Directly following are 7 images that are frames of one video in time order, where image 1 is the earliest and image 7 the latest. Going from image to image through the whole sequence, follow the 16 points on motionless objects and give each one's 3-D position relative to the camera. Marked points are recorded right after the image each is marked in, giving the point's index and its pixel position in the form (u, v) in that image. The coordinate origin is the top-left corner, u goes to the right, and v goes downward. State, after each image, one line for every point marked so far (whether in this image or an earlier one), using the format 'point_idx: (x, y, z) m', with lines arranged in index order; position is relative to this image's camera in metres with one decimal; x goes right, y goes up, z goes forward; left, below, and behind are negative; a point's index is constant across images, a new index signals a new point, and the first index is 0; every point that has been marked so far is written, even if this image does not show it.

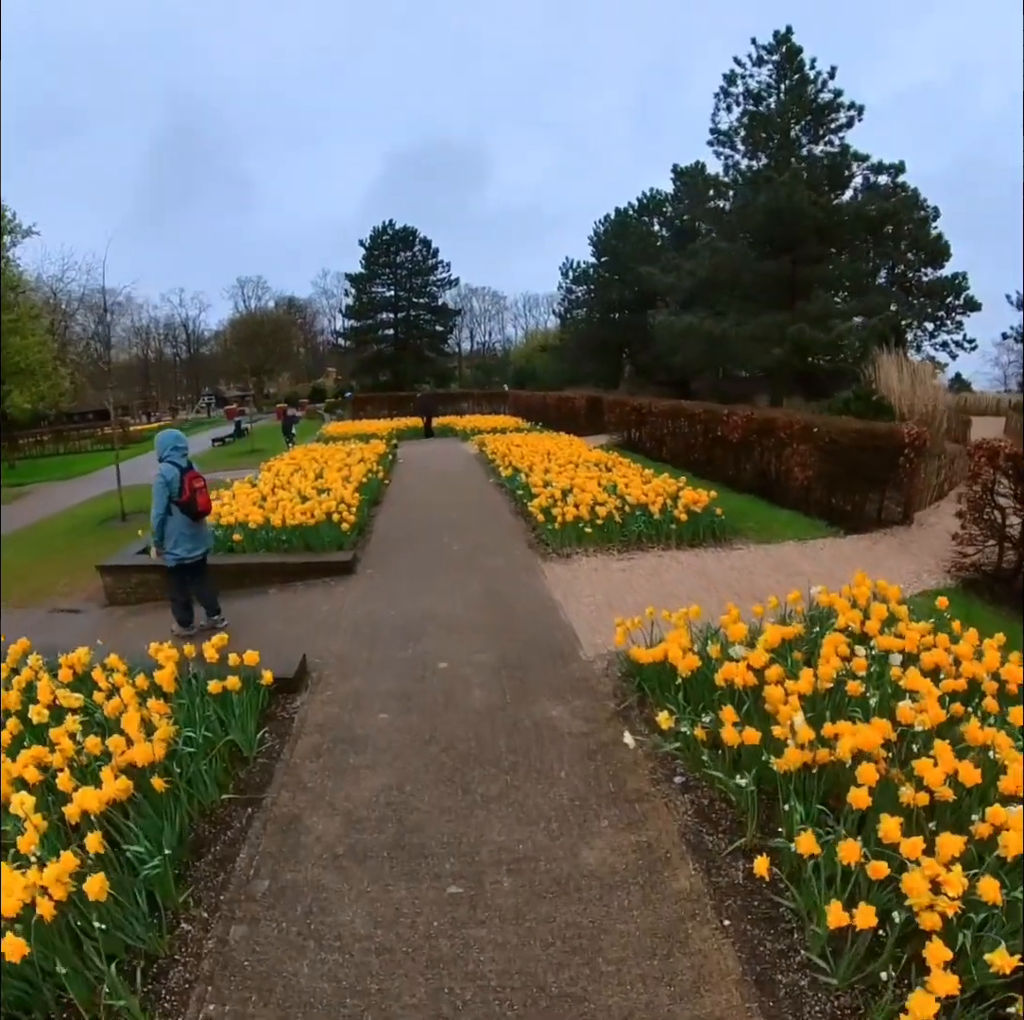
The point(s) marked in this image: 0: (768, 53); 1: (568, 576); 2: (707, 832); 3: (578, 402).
0: (+4.7, +8.3, +15.2) m
1: (+0.4, -0.5, +5.5) m
2: (+0.7, -1.1, +2.9) m
3: (+1.5, +2.5, +18.7) m
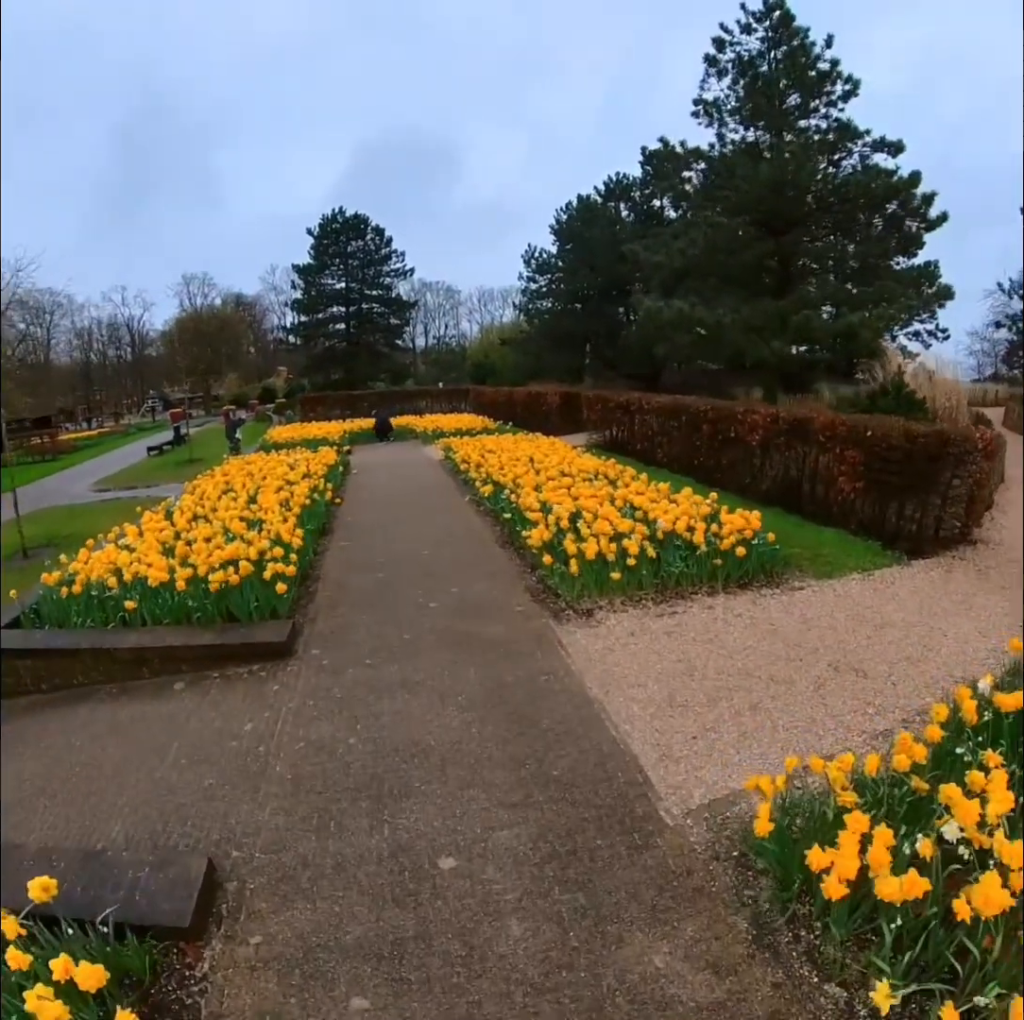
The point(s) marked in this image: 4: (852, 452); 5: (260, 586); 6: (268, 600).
0: (+4.1, +8.2, +13.9) m
1: (+0.4, -0.7, +4.1) m
2: (+0.9, -1.3, +1.5) m
3: (+0.8, +2.3, +17.3) m
4: (+2.8, +0.5, +7.0) m
5: (-1.3, -0.4, +4.0) m
6: (-1.2, -0.5, +4.0) m
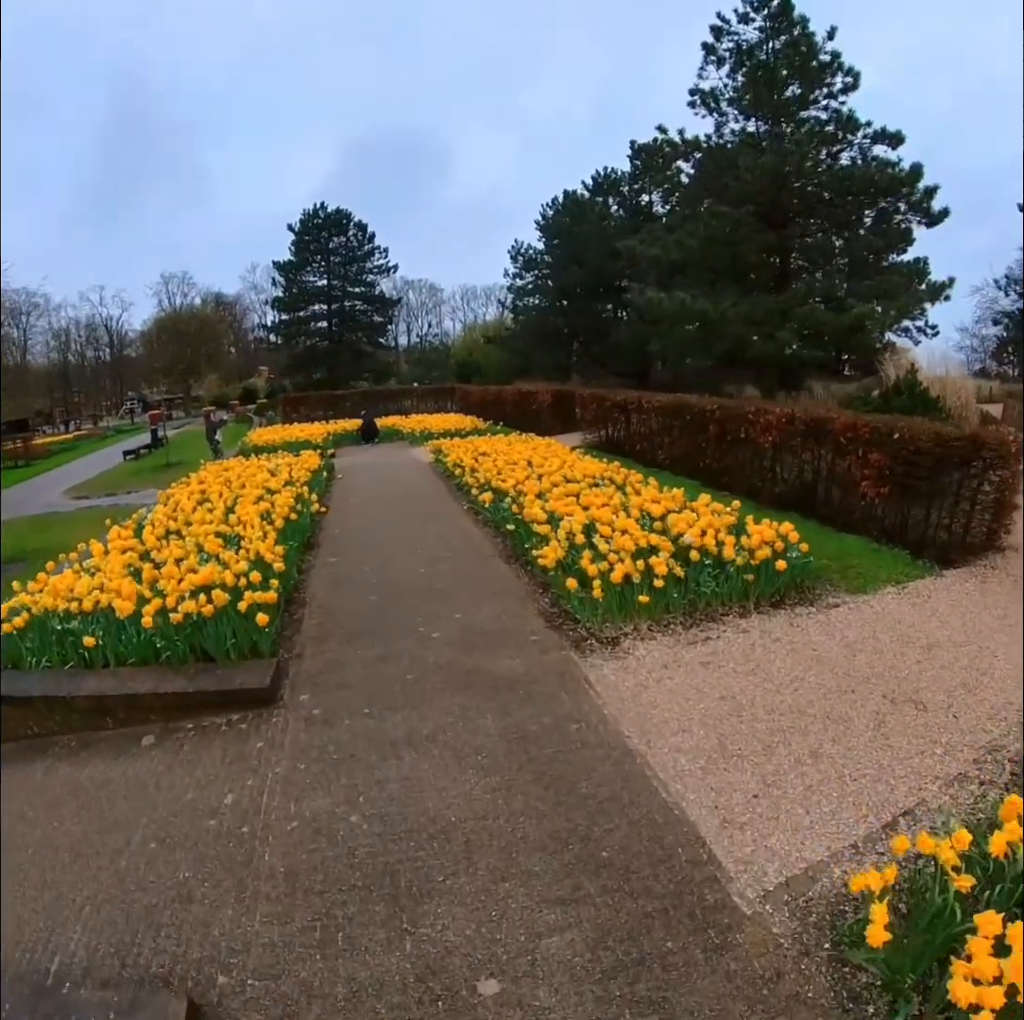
0: (+3.9, +8.2, +13.5) m
1: (+0.5, -0.8, +3.6) m
2: (+1.0, -1.4, +1.0) m
3: (+0.6, +2.3, +16.8) m
4: (+2.9, +0.4, +6.6) m
5: (-1.2, -0.5, +3.5) m
6: (-1.1, -0.5, +3.6) m
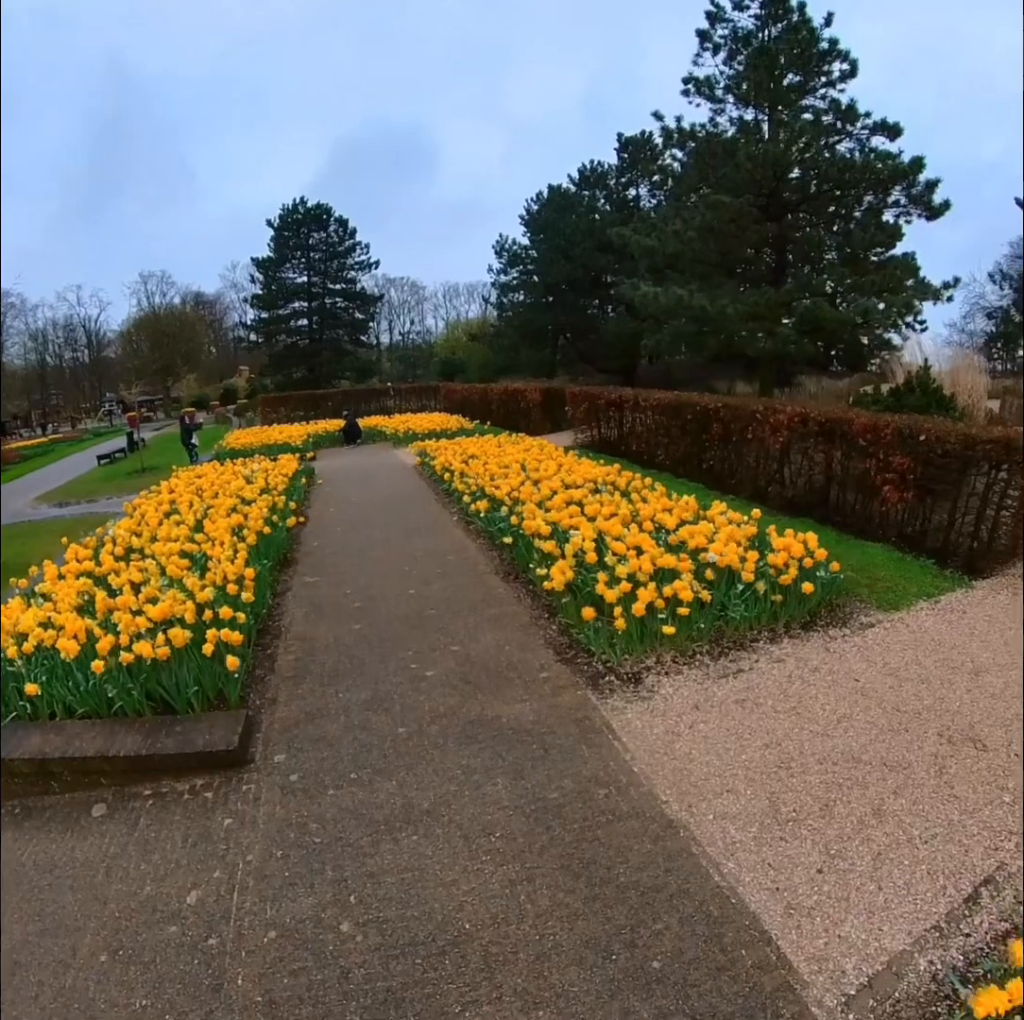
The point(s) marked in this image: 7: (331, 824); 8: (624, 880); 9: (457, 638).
0: (+3.6, +8.2, +13.1) m
1: (+0.6, -0.8, +3.2) m
2: (+1.1, -1.5, +0.6) m
3: (+0.3, +2.3, +16.4) m
4: (+2.8, +0.4, +6.2) m
5: (-1.1, -0.6, +3.1) m
6: (-1.1, -0.6, +3.1) m
7: (-0.5, -0.9, +2.4) m
8: (+0.3, -1.0, +2.2) m
9: (-0.2, -0.6, +3.9) m
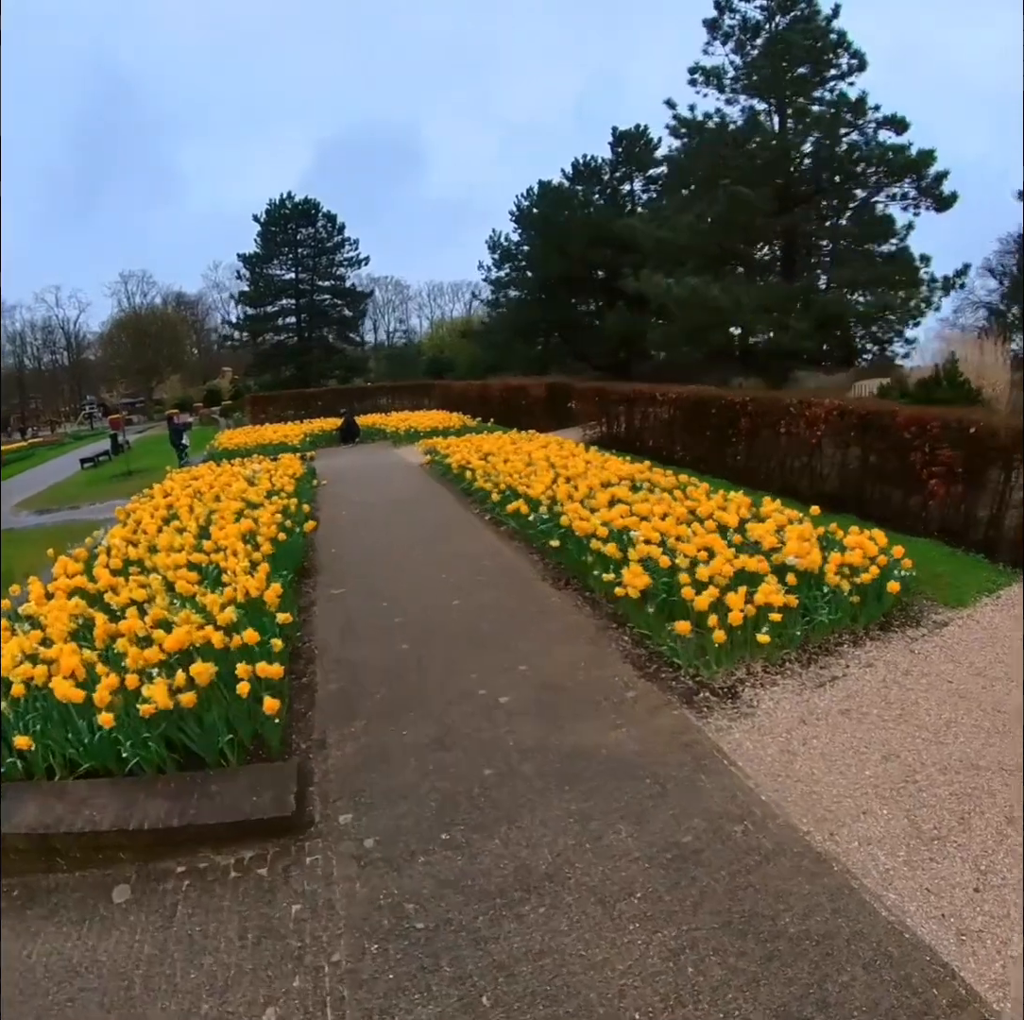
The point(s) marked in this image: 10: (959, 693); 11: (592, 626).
0: (+3.6, +8.2, +12.8) m
1: (+0.8, -0.8, +2.8) m
2: (+1.5, -1.5, +0.2) m
3: (+0.3, +2.3, +16.0) m
4: (+3.0, +0.4, +5.9) m
5: (-0.8, -0.6, +2.6) m
6: (-0.8, -0.6, +2.7) m
7: (-0.2, -0.9, +1.9) m
8: (+0.6, -1.0, +1.8) m
9: (0.0, -0.6, +3.4) m
10: (+1.8, -0.8, +3.3) m
11: (+0.4, -0.5, +3.8) m
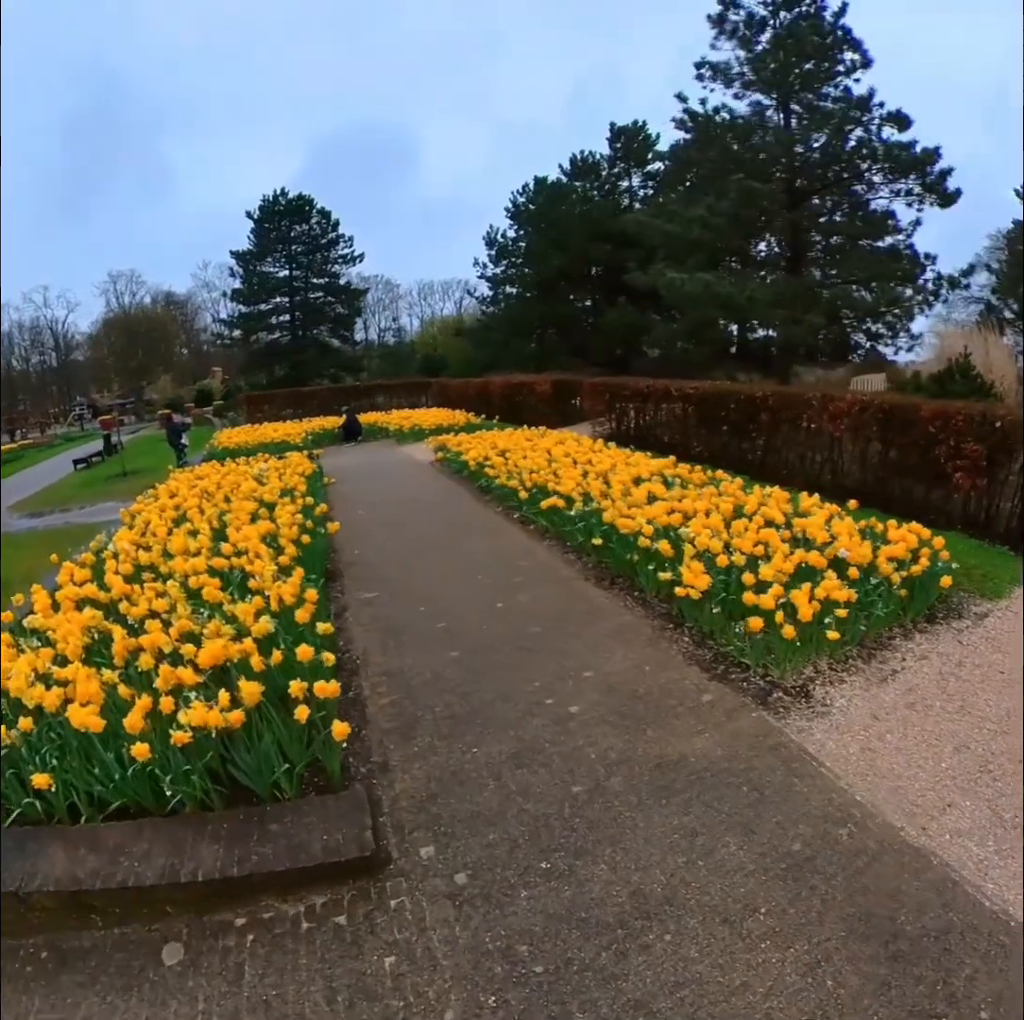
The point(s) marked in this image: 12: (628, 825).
0: (+3.7, +8.3, +12.6) m
1: (+1.1, -0.8, +2.6) m
2: (+1.7, -1.5, +0.1) m
3: (+0.4, +2.3, +15.8) m
4: (+3.2, +0.5, +5.7) m
5: (-0.6, -0.6, +2.5) m
6: (-0.6, -0.6, +2.5) m
7: (0.0, -0.9, +1.8) m
8: (+0.8, -1.0, +1.6) m
9: (+0.2, -0.6, +3.3) m
10: (+2.0, -0.7, +3.2) m
11: (+0.6, -0.5, +3.6) m
12: (+0.3, -0.8, +2.2) m
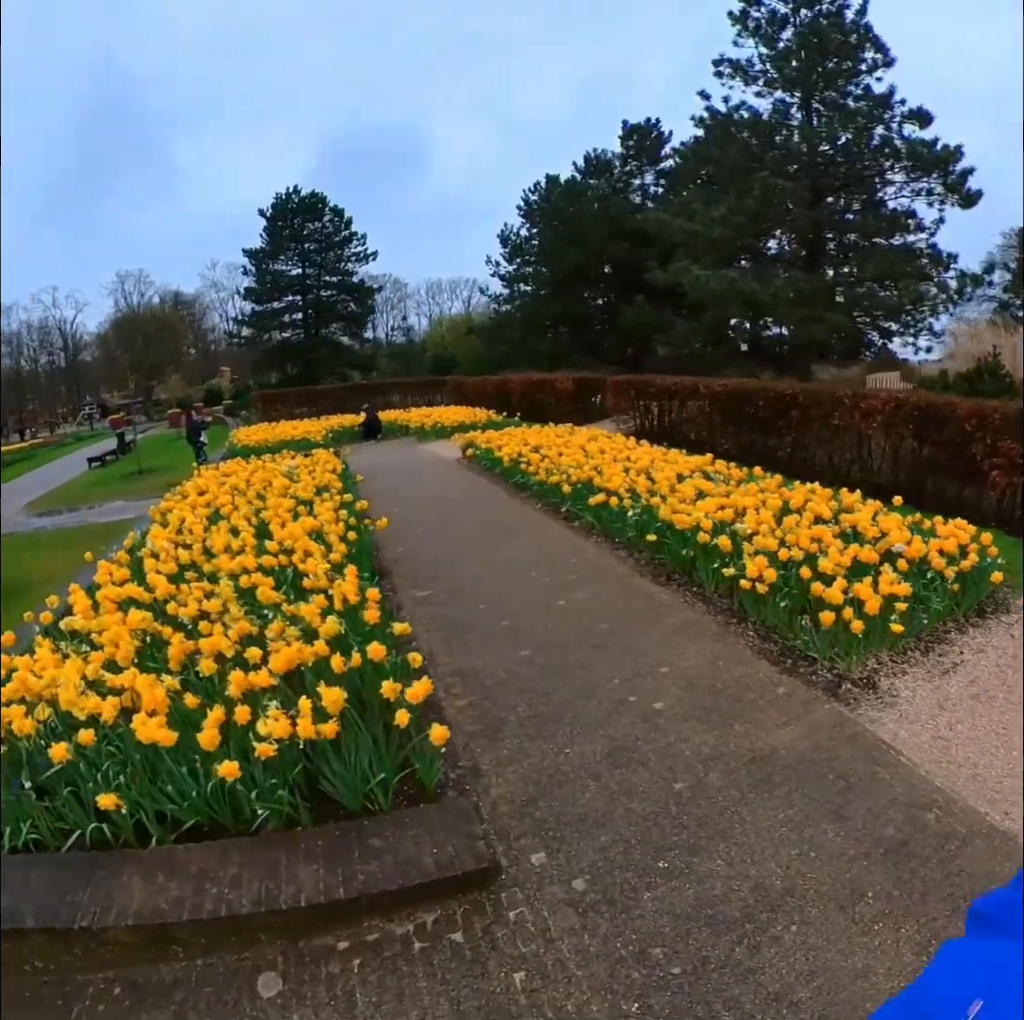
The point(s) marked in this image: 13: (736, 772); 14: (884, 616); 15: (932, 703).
0: (+4.0, +8.3, +12.6) m
1: (+1.3, -0.8, +2.6) m
2: (+2.0, -1.4, 0.0) m
3: (+0.7, +2.3, +15.8) m
4: (+3.5, +0.5, +5.7) m
5: (-0.4, -0.5, +2.4) m
6: (-0.3, -0.6, +2.5) m
7: (+0.3, -0.9, +1.7) m
8: (+1.1, -0.9, +1.6) m
9: (+0.5, -0.6, +3.2) m
10: (+2.3, -0.7, +3.1) m
11: (+0.9, -0.5, +3.6) m
12: (+0.5, -0.8, +2.1) m
13: (+0.6, -0.7, +2.4) m
14: (+1.4, -0.4, +3.2) m
15: (+1.5, -0.7, +2.9) m
